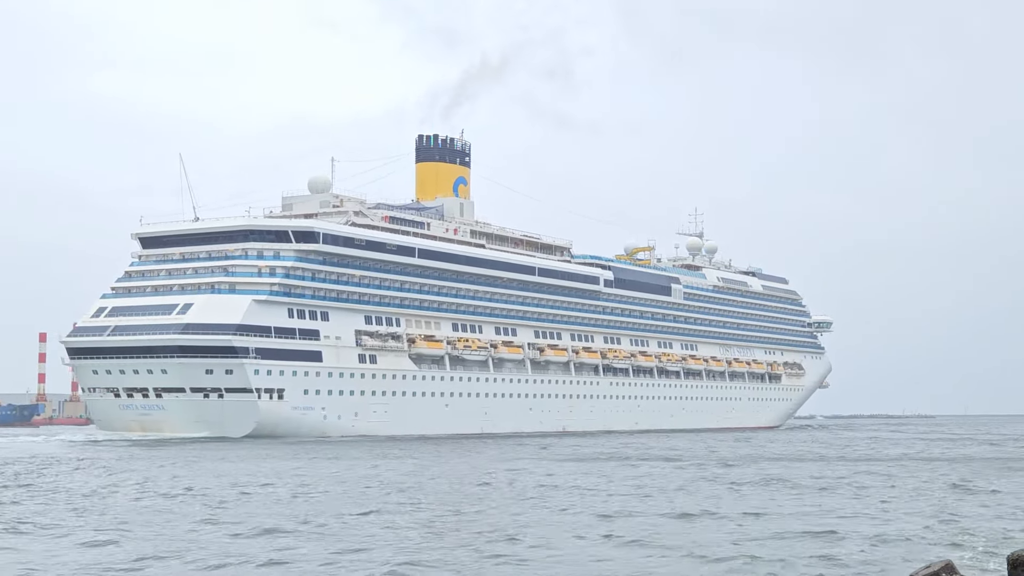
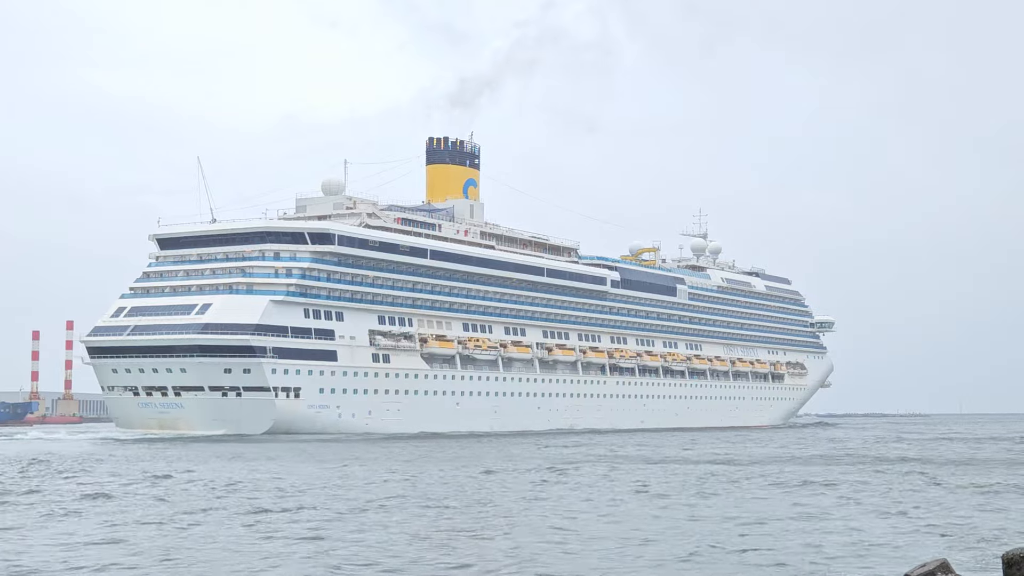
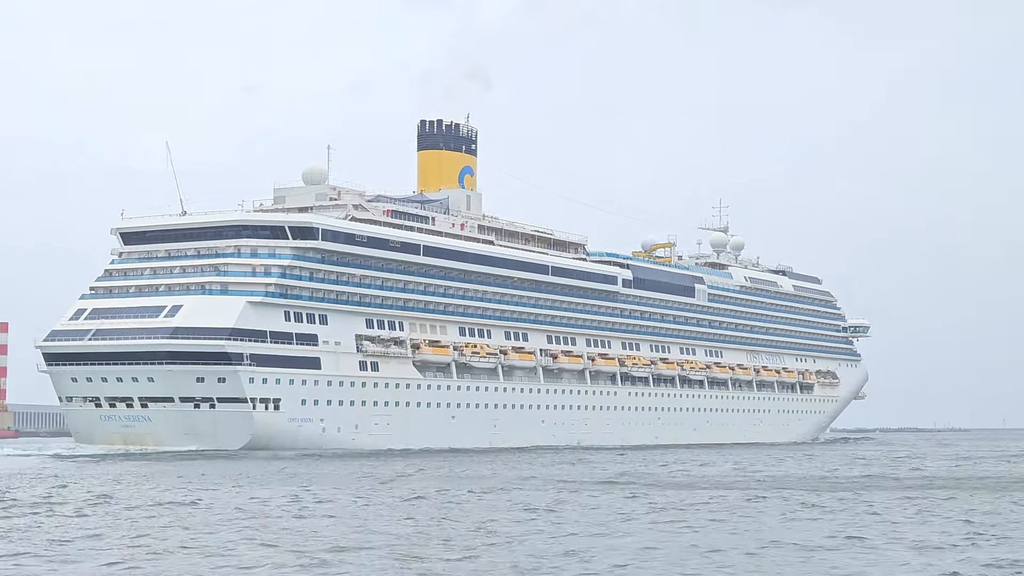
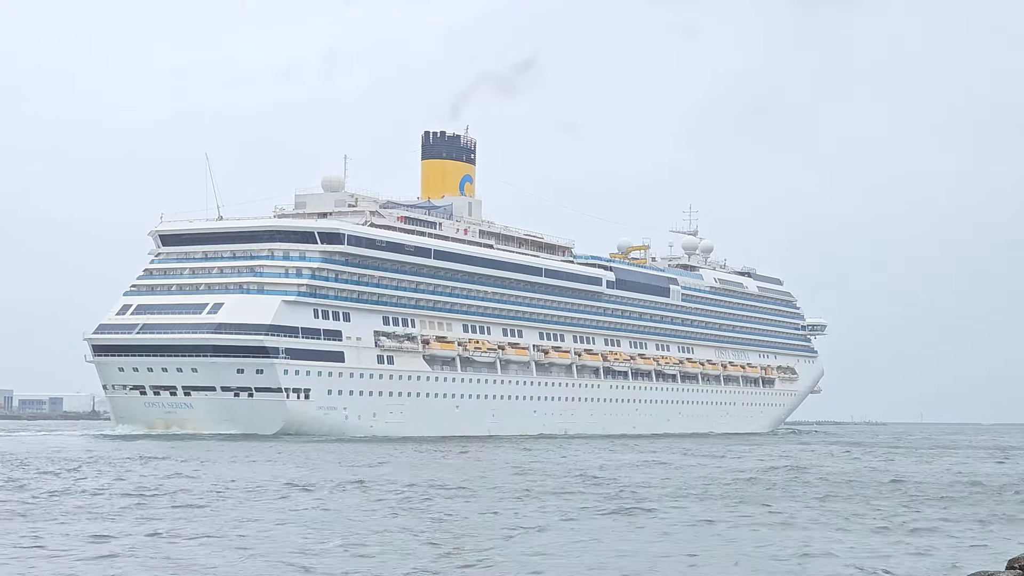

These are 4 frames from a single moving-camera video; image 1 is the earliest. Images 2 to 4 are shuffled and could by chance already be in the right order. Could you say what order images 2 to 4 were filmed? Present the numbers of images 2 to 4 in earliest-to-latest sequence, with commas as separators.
2, 3, 4
